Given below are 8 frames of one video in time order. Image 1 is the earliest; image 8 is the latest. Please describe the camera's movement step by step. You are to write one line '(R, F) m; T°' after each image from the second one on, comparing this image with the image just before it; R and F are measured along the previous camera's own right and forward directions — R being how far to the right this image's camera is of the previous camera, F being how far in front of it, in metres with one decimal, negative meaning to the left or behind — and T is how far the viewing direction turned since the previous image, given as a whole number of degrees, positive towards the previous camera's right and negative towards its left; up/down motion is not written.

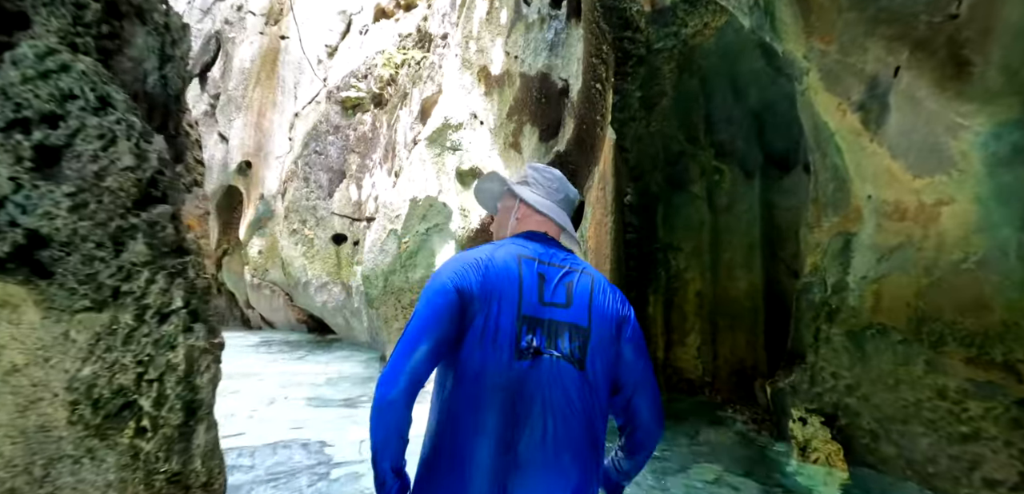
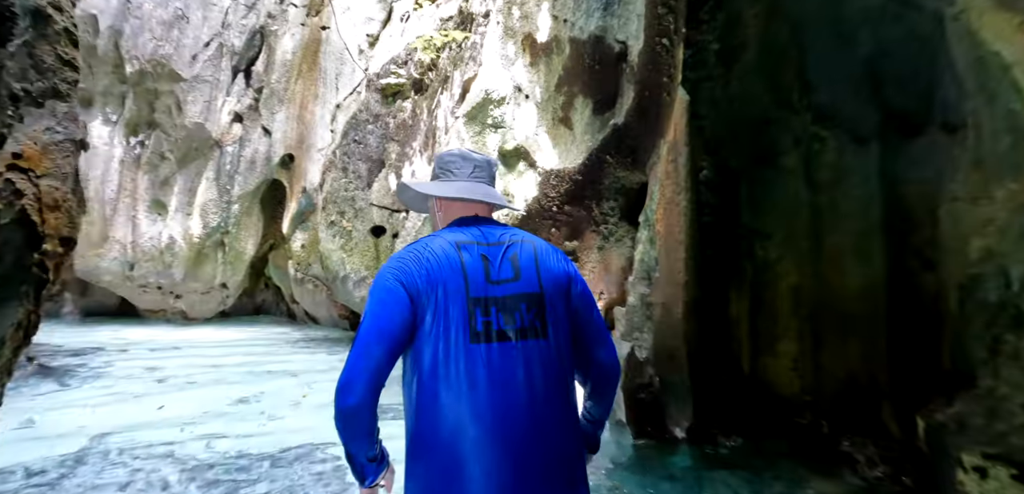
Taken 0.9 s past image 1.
(0.0, +0.5) m; -6°
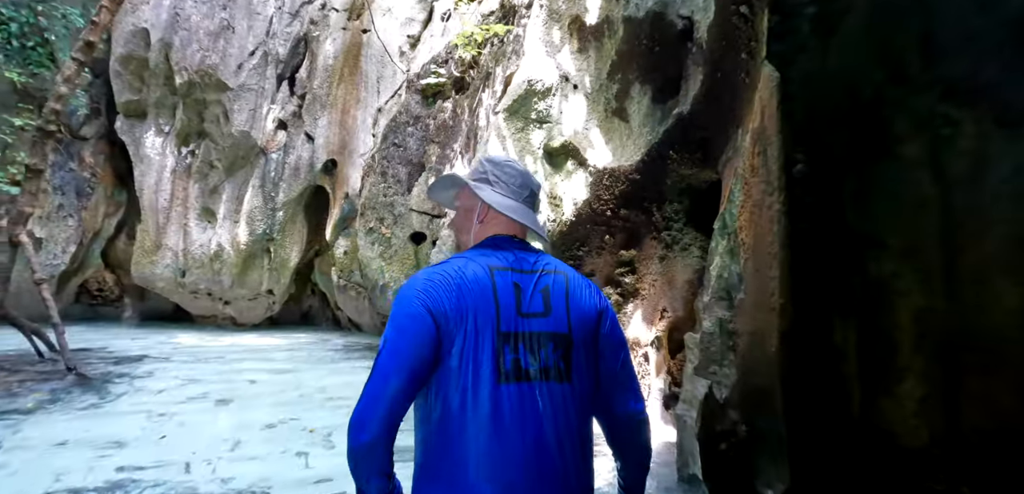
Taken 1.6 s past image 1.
(0.0, +0.4) m; -6°
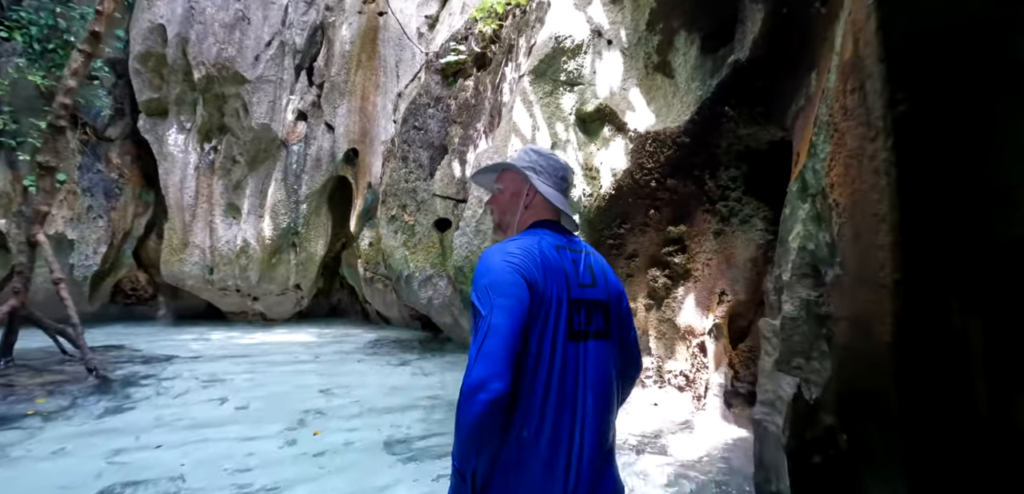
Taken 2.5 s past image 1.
(0.0, +0.3) m; -3°
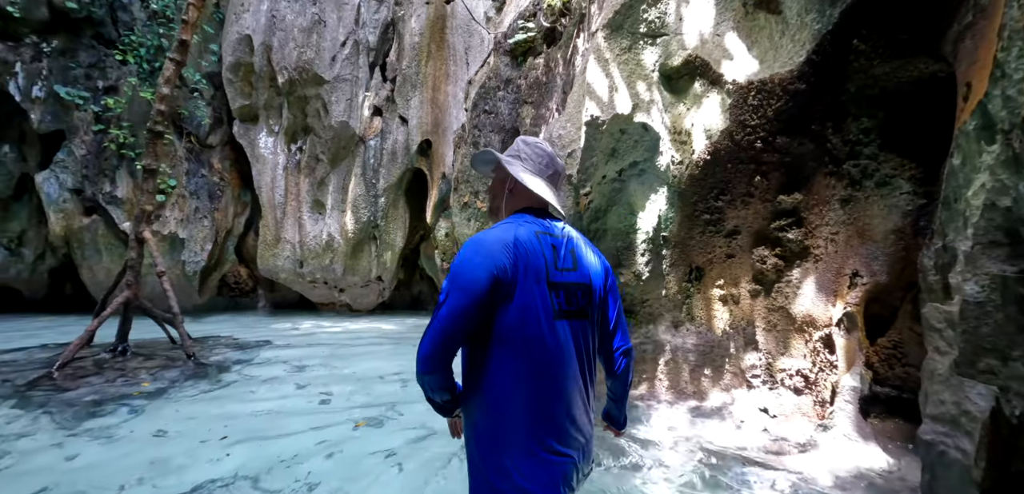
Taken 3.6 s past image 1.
(0.0, +0.3) m; -9°
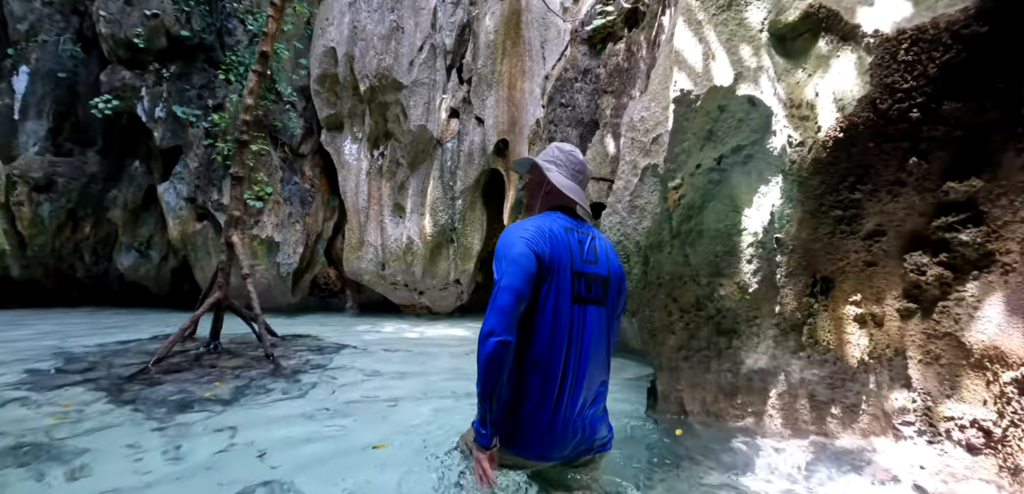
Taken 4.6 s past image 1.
(+0.1, +0.3) m; -10°
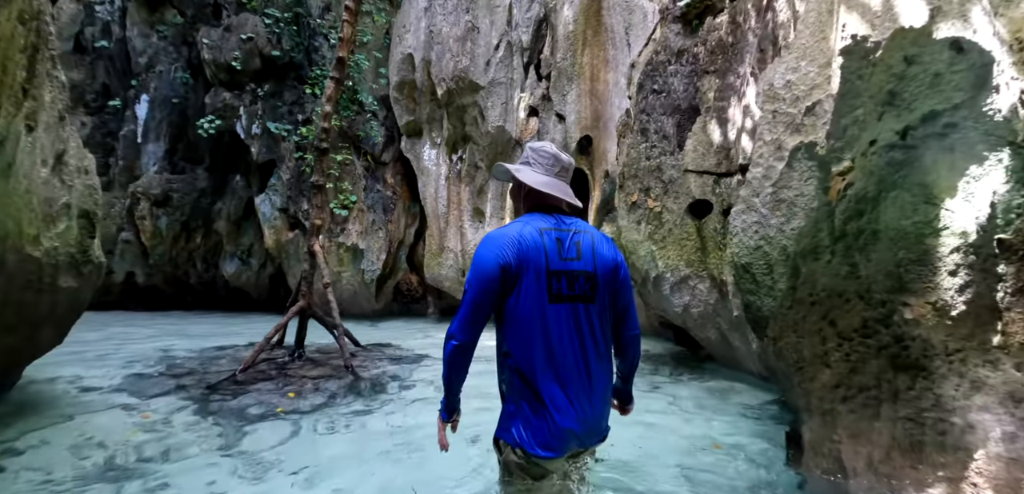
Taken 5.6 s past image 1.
(-0.1, +0.3) m; -9°
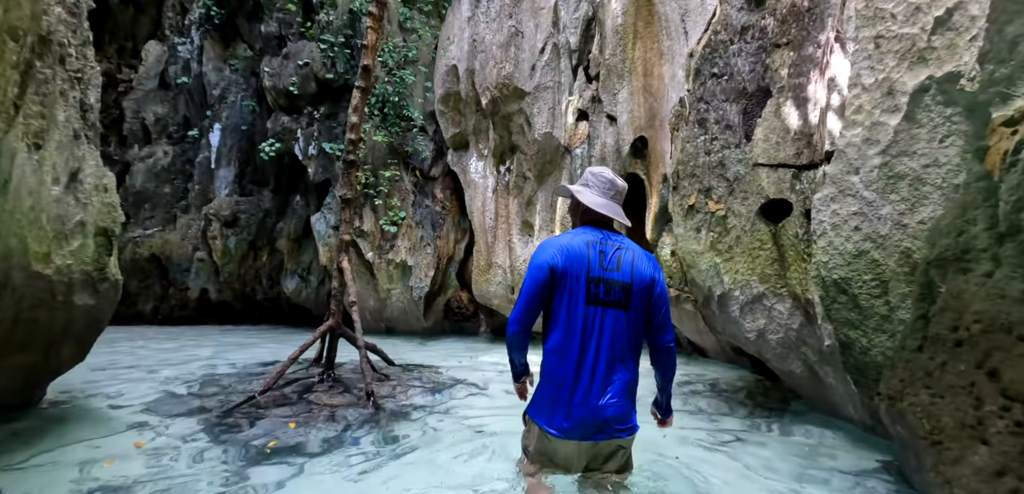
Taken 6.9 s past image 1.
(+0.2, +0.4) m; -8°
